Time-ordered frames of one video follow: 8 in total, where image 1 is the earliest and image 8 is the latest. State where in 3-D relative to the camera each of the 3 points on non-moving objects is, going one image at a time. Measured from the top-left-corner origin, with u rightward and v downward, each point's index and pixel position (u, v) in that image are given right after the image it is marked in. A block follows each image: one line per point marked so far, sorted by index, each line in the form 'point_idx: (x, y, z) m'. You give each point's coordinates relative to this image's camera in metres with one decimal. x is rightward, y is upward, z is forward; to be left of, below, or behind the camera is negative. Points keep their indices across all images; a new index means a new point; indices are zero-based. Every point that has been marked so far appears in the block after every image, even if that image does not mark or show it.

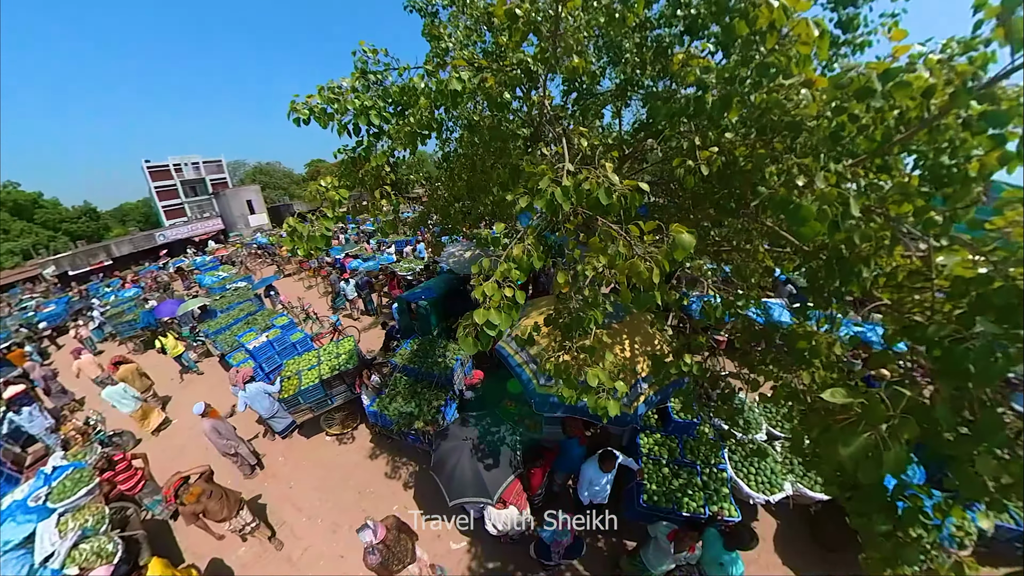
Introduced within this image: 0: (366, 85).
0: (-3.5, +4.9, +8.9) m
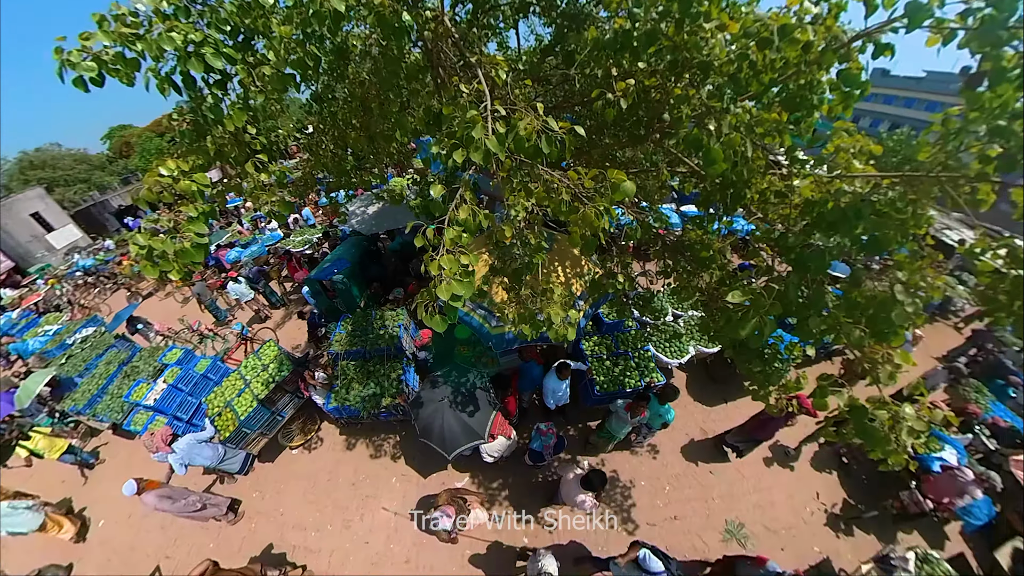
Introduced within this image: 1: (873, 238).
0: (-5.4, +4.5, +5.9) m
1: (+5.7, +0.9, +5.9) m
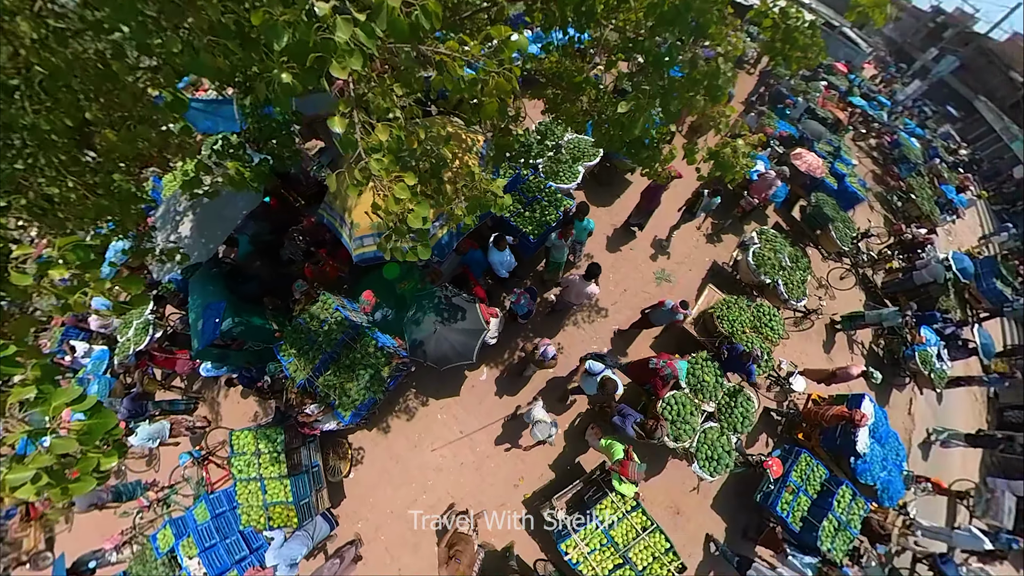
0: (-6.2, +1.9, +2.4) m
1: (+3.8, +5.4, +7.3) m
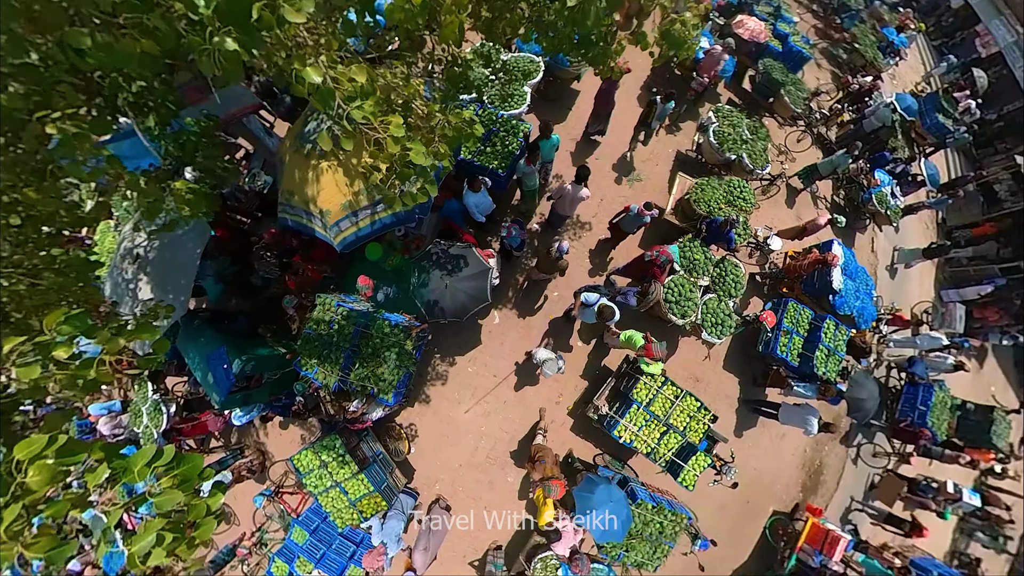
0: (-6.2, +1.0, +2.0) m
1: (+2.2, +7.6, +6.8) m
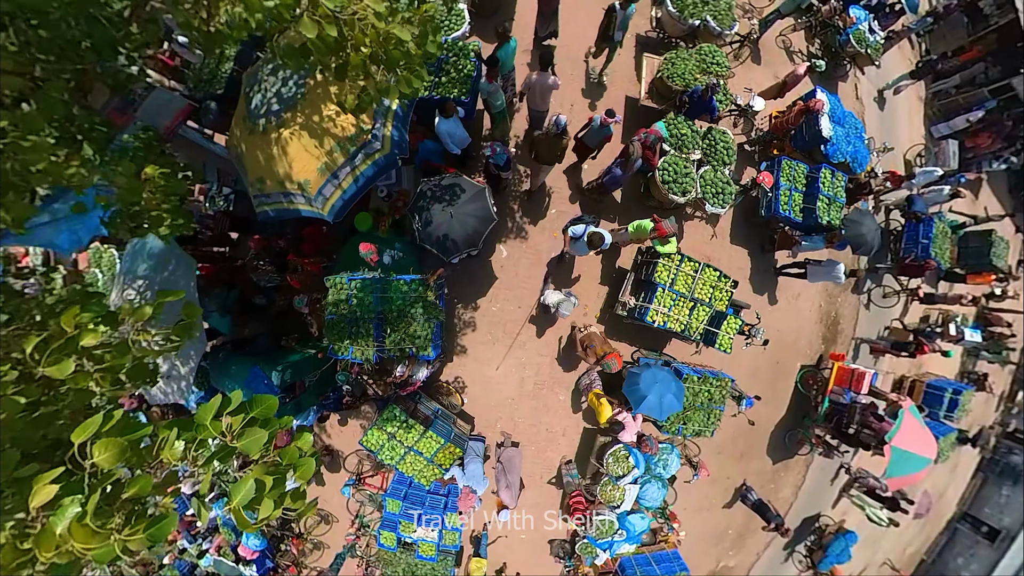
0: (-6.2, +0.7, +1.7) m
1: (+0.3, +9.5, +5.8) m
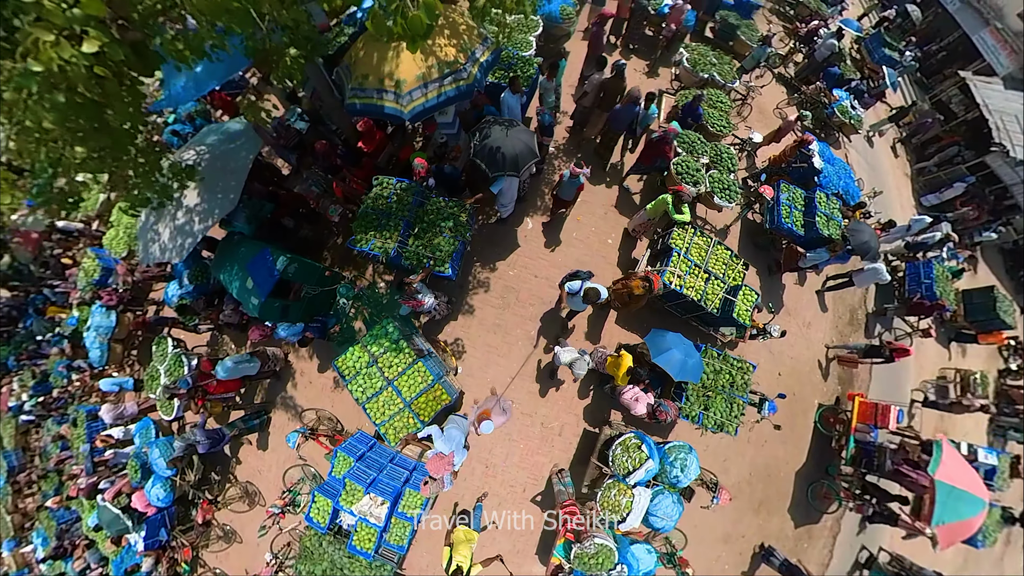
0: (-5.4, +4.3, +2.1) m
1: (+2.1, +10.9, +8.2) m
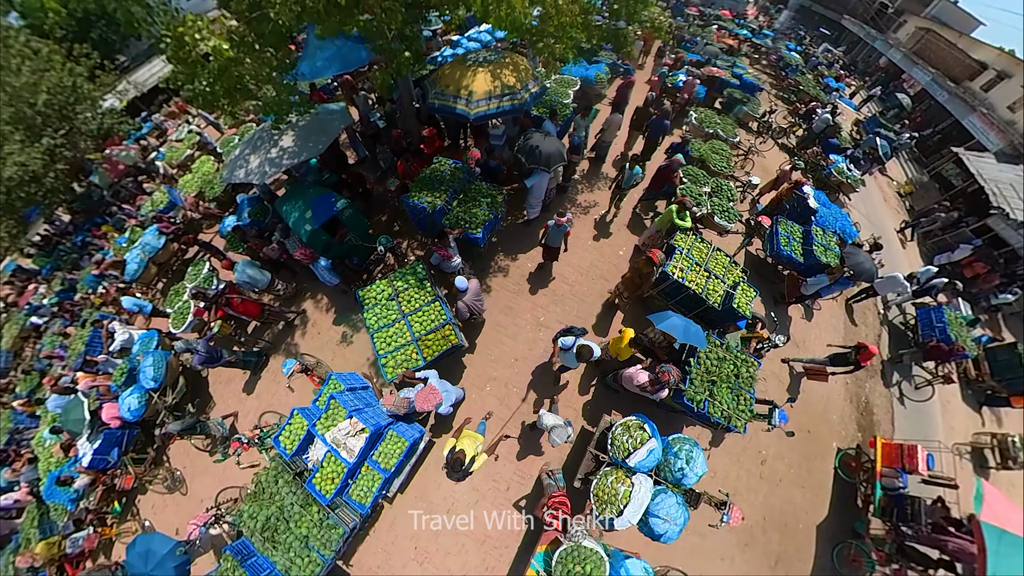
0: (-4.8, +6.8, +3.6) m
1: (+3.5, +11.1, +10.7) m
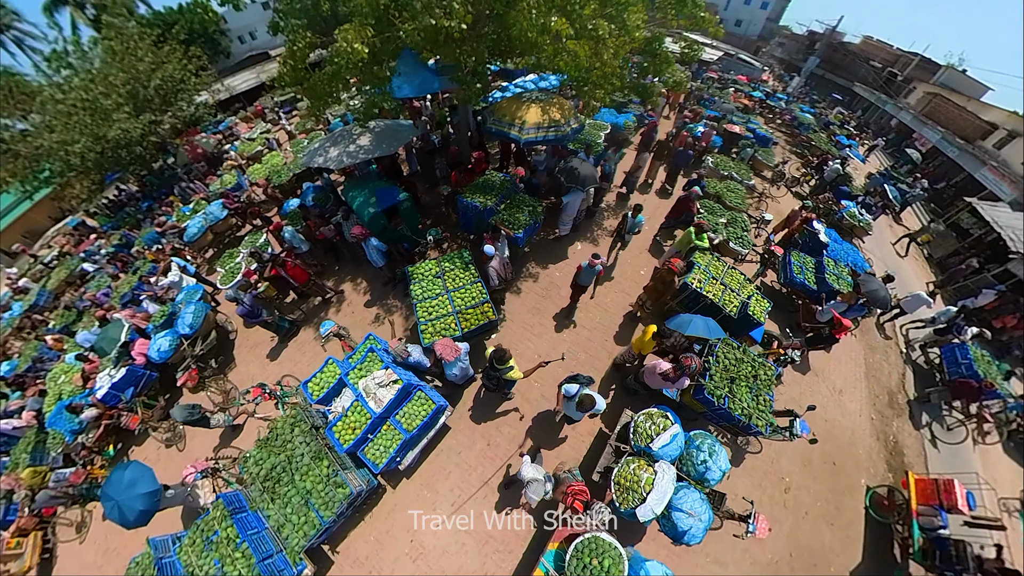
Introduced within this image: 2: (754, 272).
0: (-3.8, +8.0, +5.0) m
1: (+5.0, +10.7, +12.3) m
2: (+8.9, +0.6, +13.3) m
